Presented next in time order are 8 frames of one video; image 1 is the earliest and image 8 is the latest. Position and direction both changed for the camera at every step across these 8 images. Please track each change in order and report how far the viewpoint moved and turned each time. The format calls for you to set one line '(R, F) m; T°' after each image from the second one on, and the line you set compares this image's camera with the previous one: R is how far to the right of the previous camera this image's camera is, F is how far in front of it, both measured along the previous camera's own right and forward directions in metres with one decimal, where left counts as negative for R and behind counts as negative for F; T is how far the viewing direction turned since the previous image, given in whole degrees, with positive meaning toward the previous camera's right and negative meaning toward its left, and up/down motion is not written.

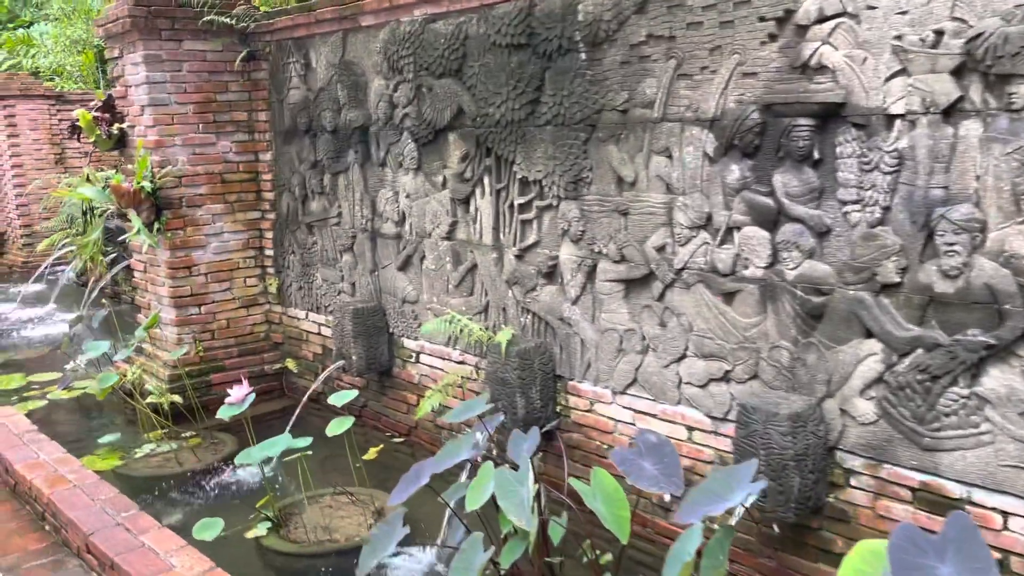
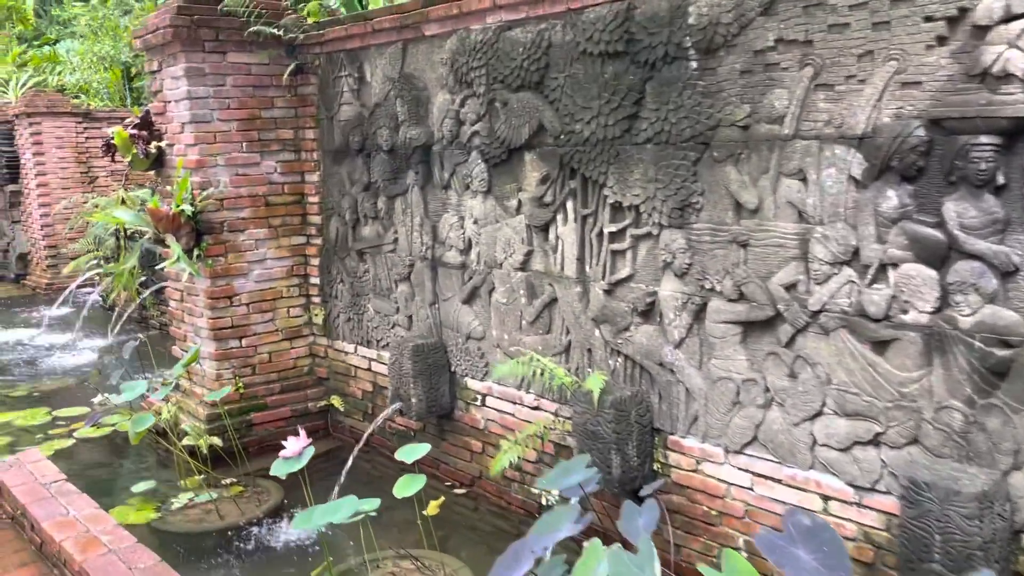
(-0.4, +0.5) m; -1°
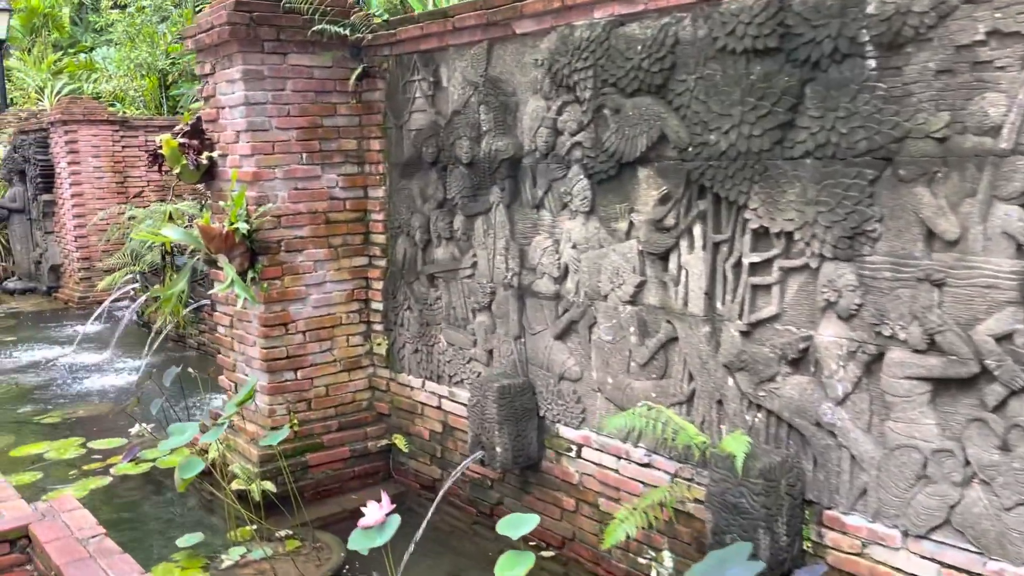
(-0.4, +0.5) m; -2°
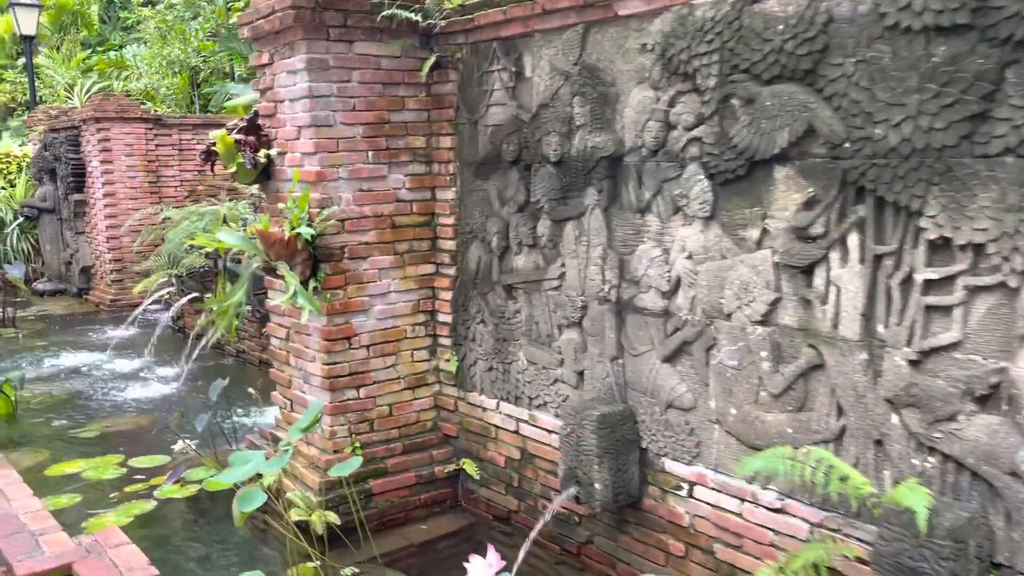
(-0.4, +0.4) m; -1°
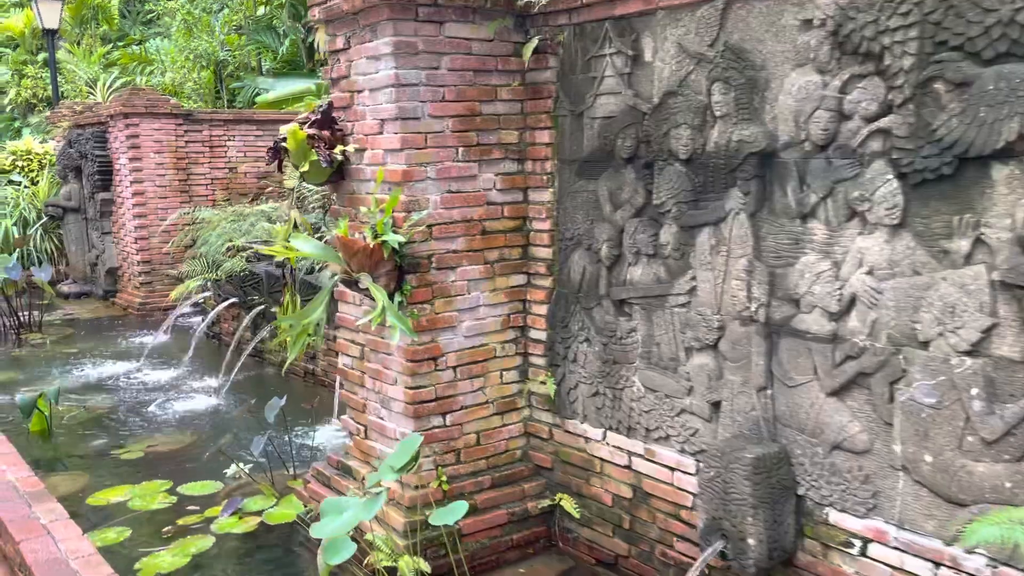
(-0.5, +0.5) m; -1°
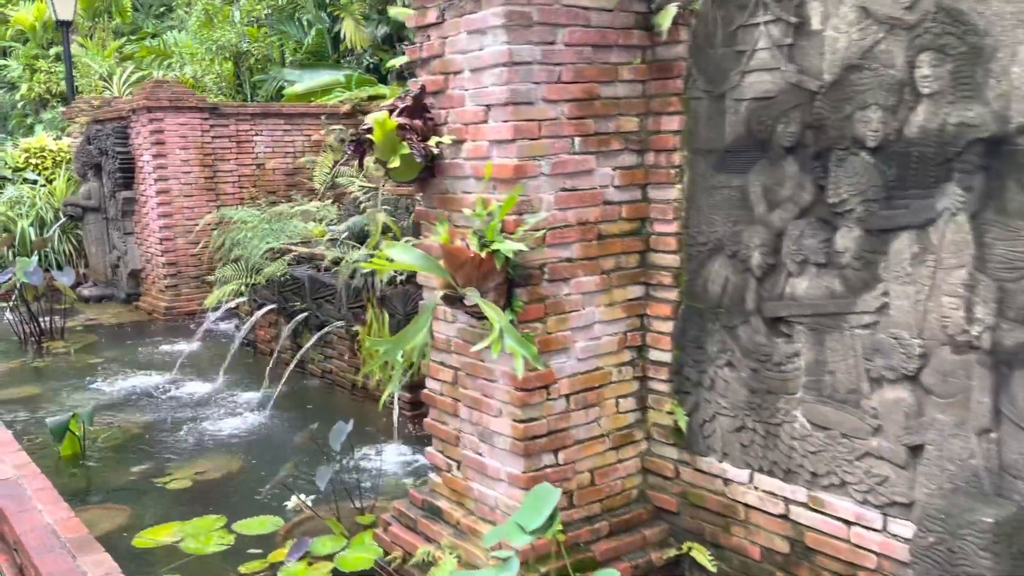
(-0.5, +0.6) m; -1°
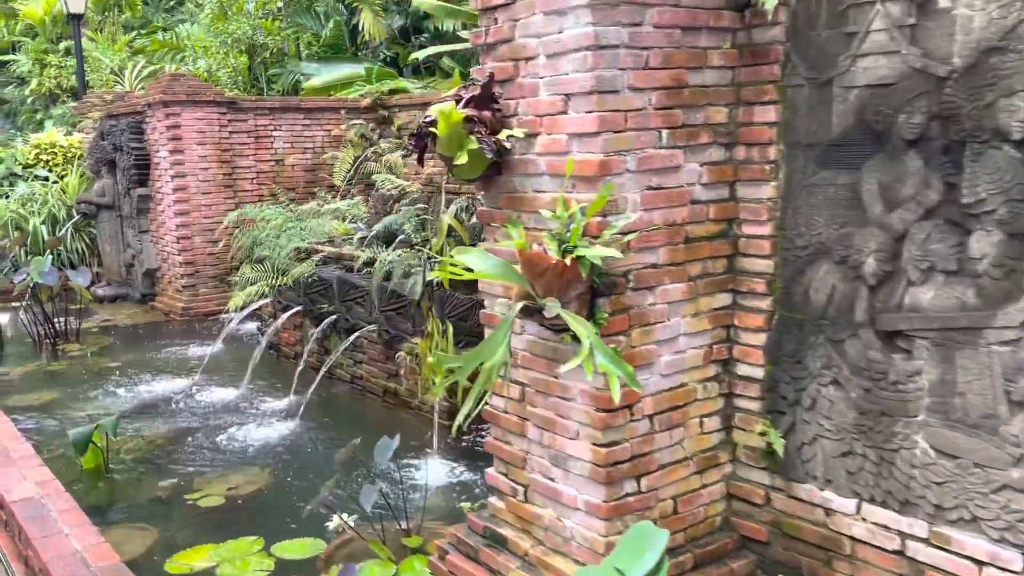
(-0.3, +0.3) m; 0°
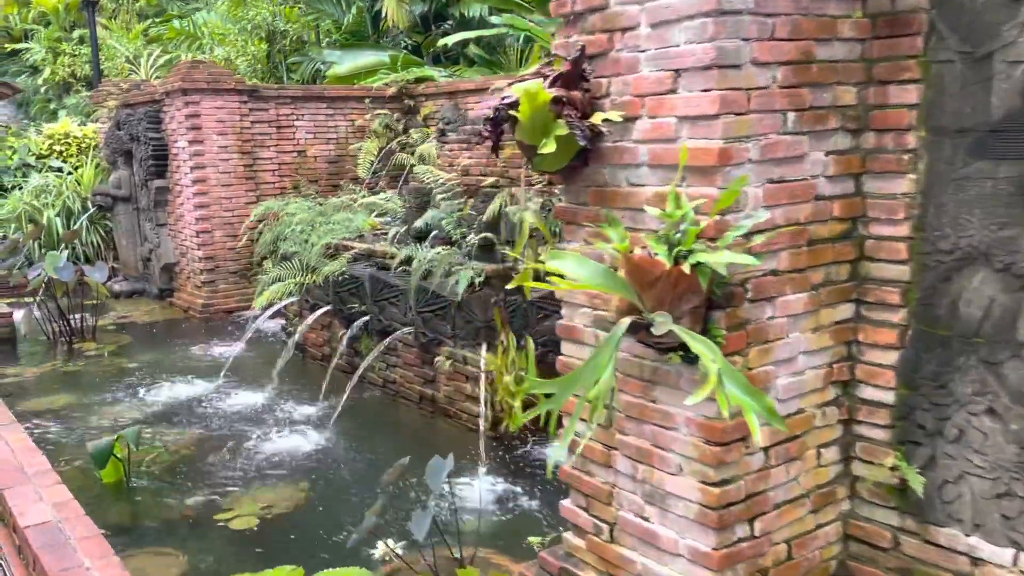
(-0.3, +0.4) m; -1°
